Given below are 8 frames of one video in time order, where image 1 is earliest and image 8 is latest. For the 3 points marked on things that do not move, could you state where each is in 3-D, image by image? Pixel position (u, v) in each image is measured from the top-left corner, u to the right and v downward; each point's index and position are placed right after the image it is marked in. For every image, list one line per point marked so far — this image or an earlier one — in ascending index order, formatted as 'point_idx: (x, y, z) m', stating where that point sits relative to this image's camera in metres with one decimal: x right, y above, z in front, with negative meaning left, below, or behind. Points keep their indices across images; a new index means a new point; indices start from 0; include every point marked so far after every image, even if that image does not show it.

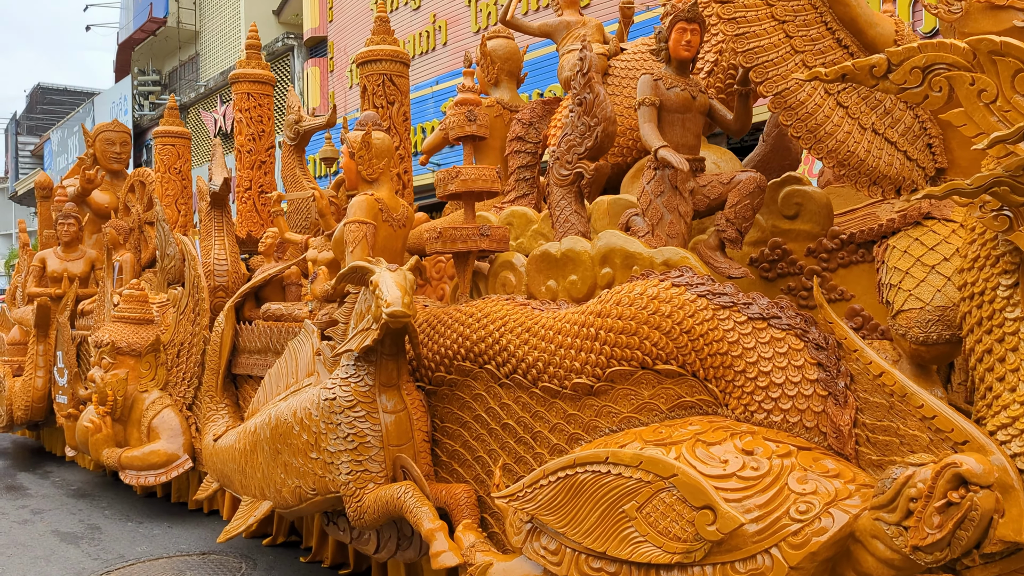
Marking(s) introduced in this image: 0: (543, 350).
0: (+0.1, -0.2, +2.9) m
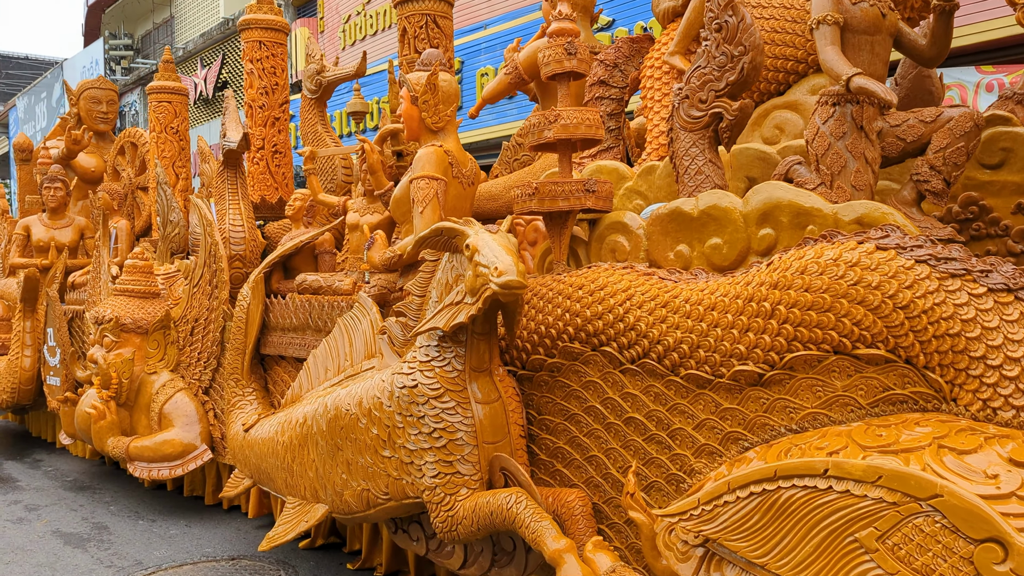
0: (+0.5, -0.1, +2.4) m
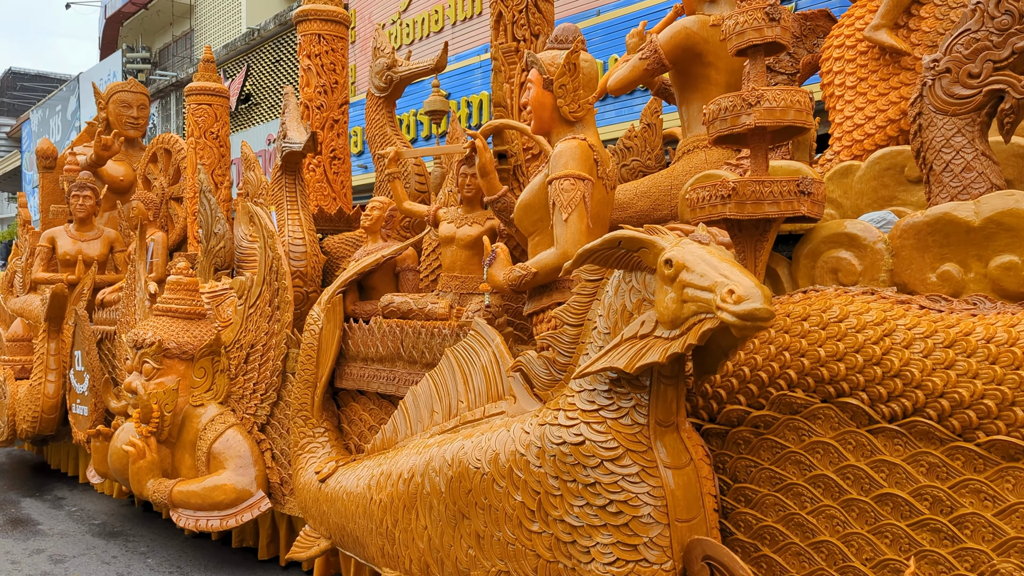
0: (+1.0, -0.2, +1.7) m
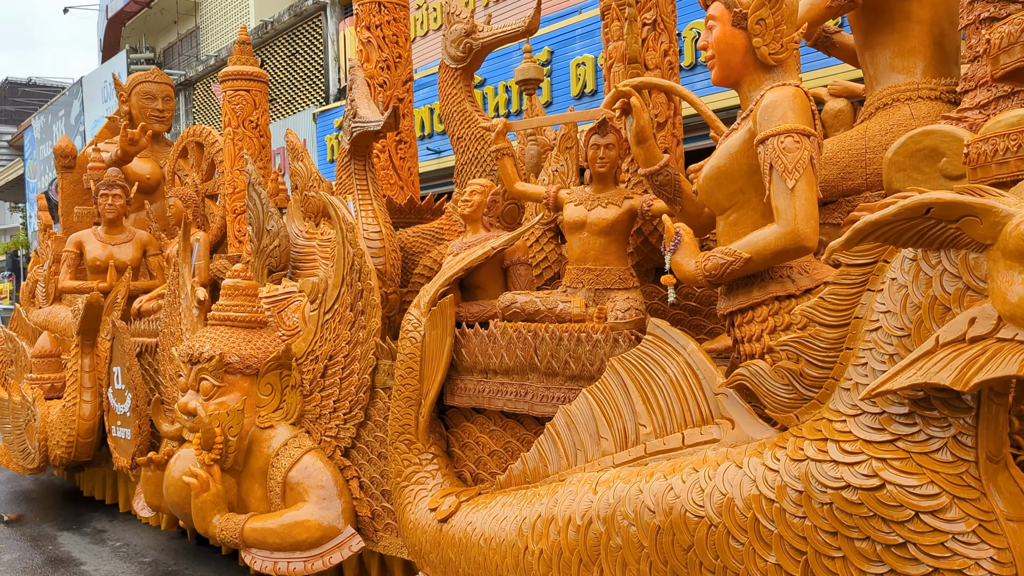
0: (+1.4, -0.1, +1.2) m
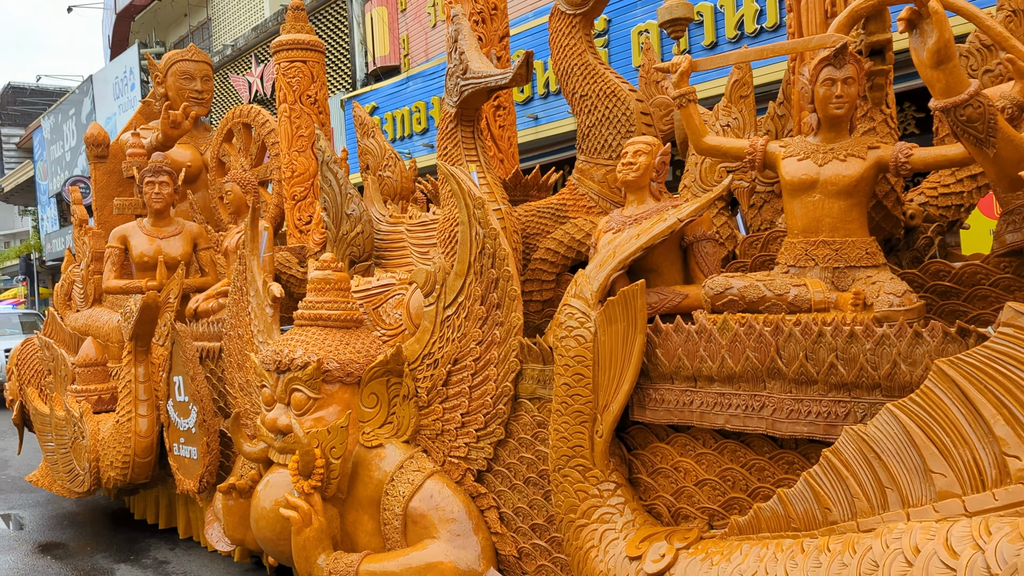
0: (+2.0, -0.1, +0.5) m
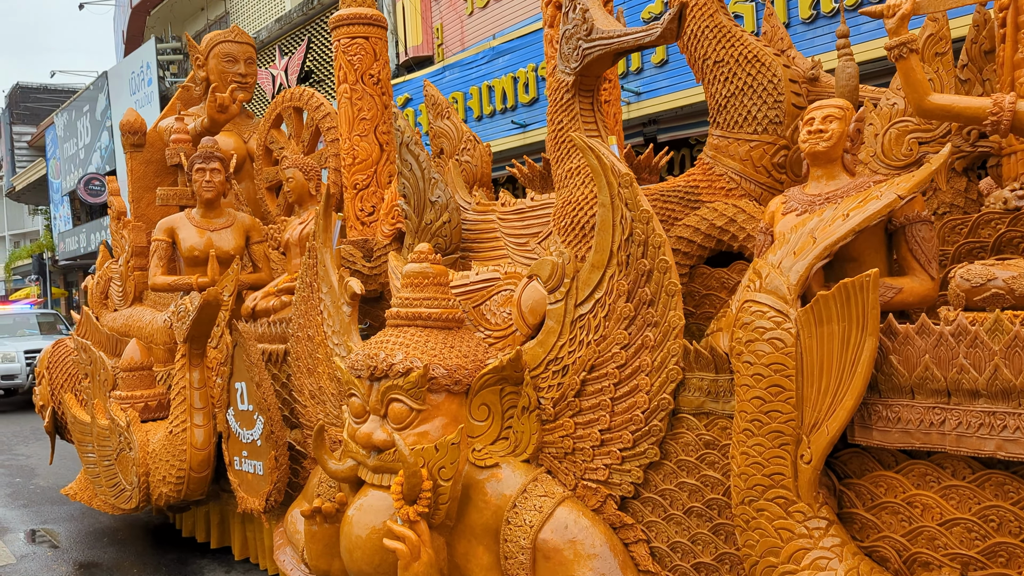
0: (+2.4, 0.0, 0.0) m
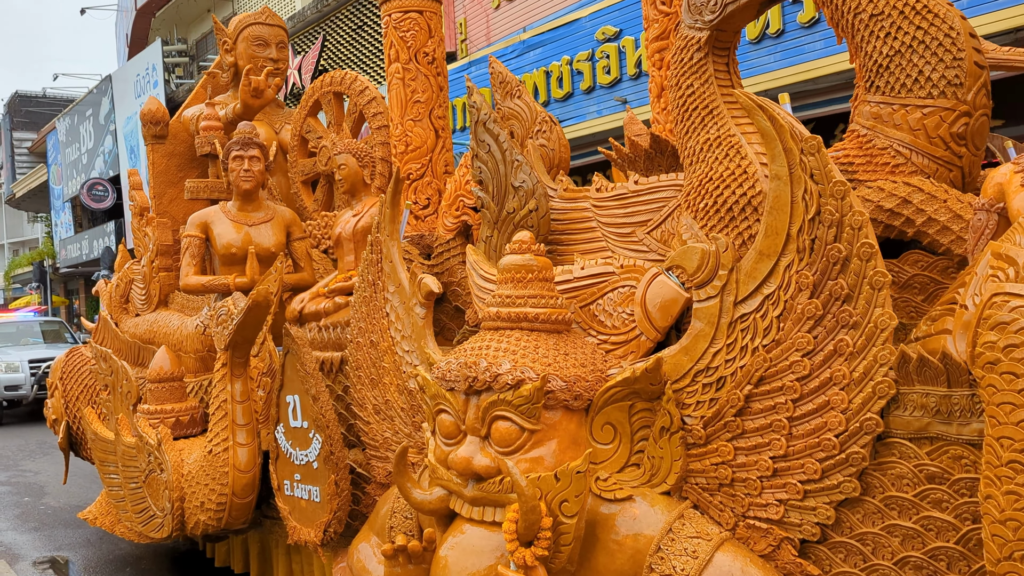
0: (+2.7, 0.0, -0.5) m
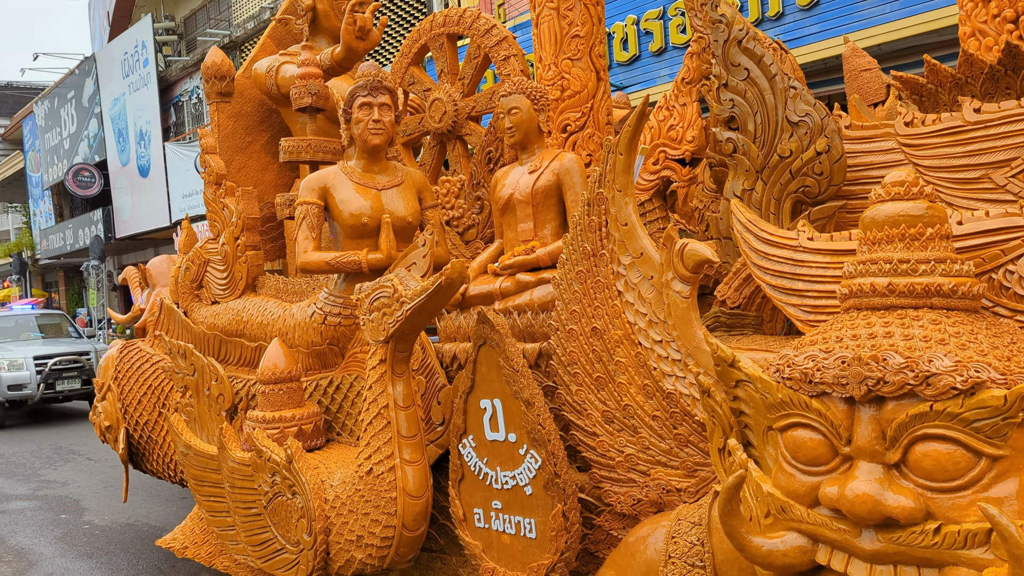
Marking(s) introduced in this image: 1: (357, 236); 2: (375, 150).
0: (+3.6, +0.1, -1.2) m
1: (-0.6, +0.2, +3.5) m
2: (-0.5, +0.5, +3.4) m
